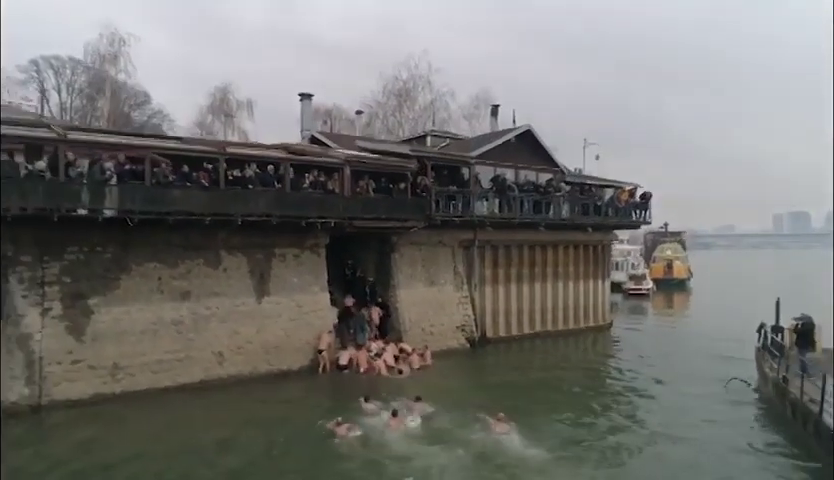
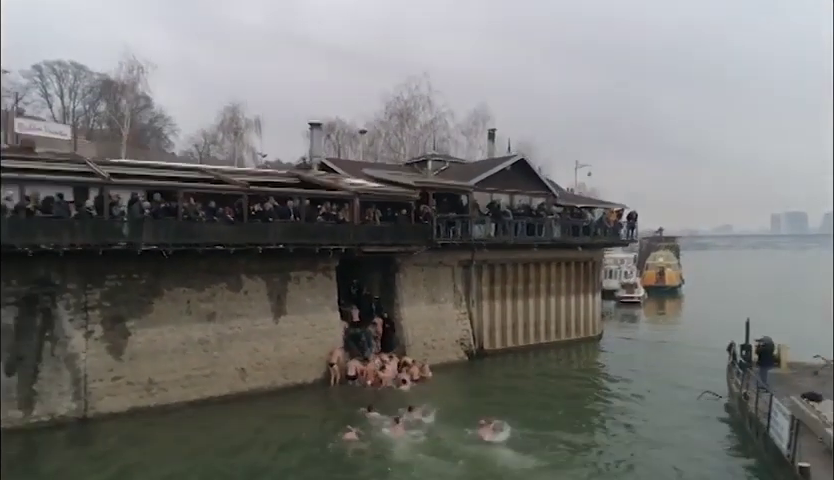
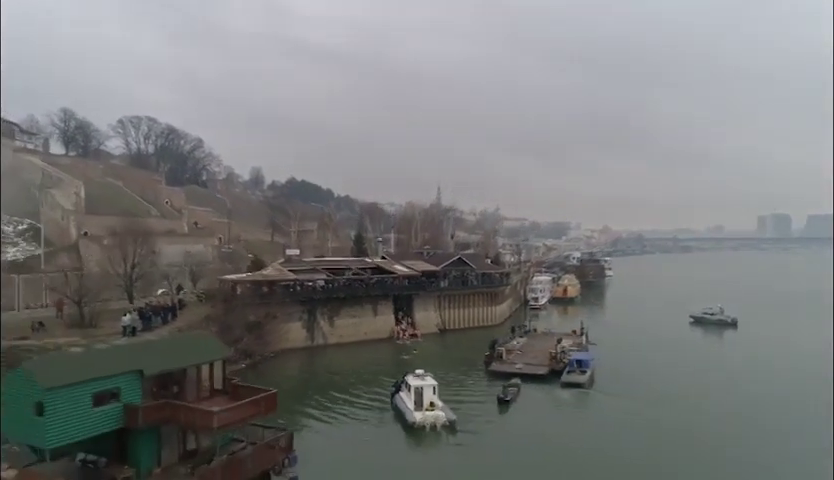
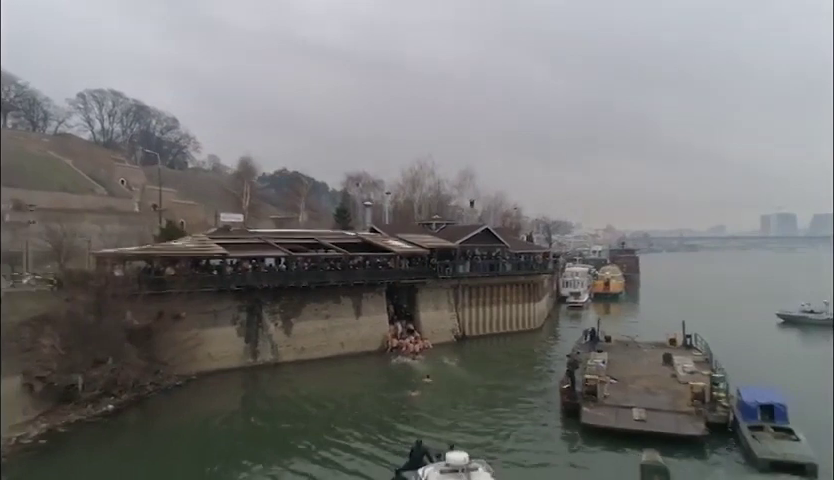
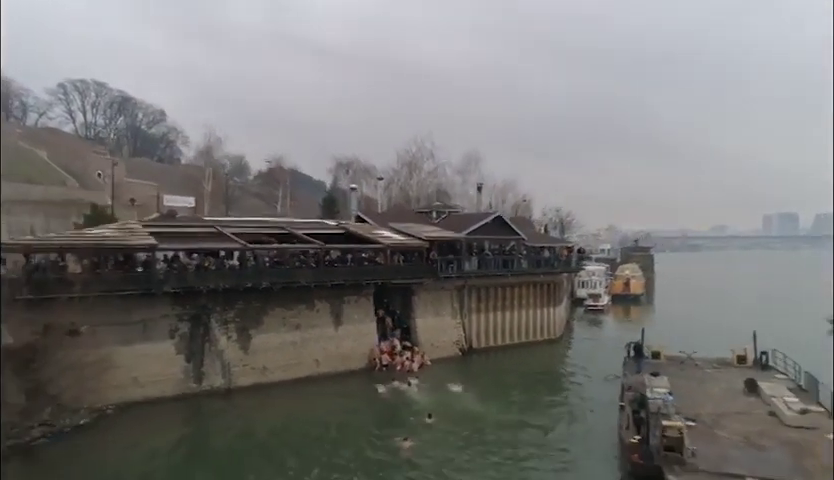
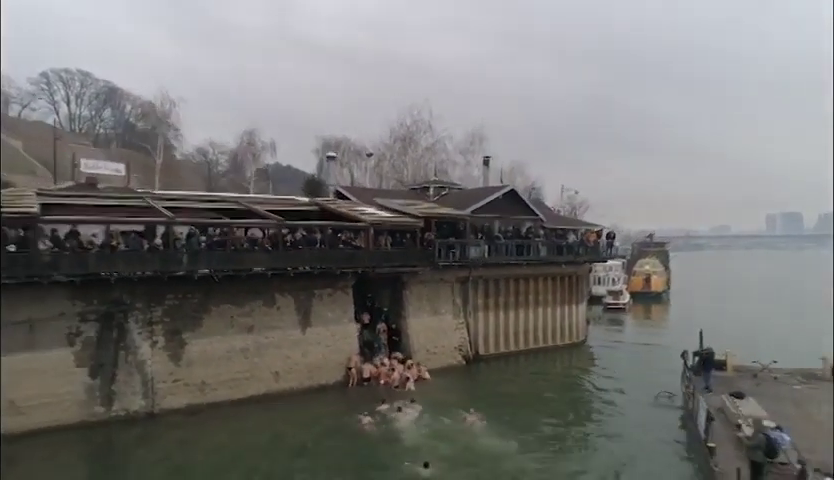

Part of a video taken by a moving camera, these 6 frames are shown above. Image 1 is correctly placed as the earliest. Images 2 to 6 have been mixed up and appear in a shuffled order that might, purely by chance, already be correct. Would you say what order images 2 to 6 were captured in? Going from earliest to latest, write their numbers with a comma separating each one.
2, 6, 5, 4, 3
